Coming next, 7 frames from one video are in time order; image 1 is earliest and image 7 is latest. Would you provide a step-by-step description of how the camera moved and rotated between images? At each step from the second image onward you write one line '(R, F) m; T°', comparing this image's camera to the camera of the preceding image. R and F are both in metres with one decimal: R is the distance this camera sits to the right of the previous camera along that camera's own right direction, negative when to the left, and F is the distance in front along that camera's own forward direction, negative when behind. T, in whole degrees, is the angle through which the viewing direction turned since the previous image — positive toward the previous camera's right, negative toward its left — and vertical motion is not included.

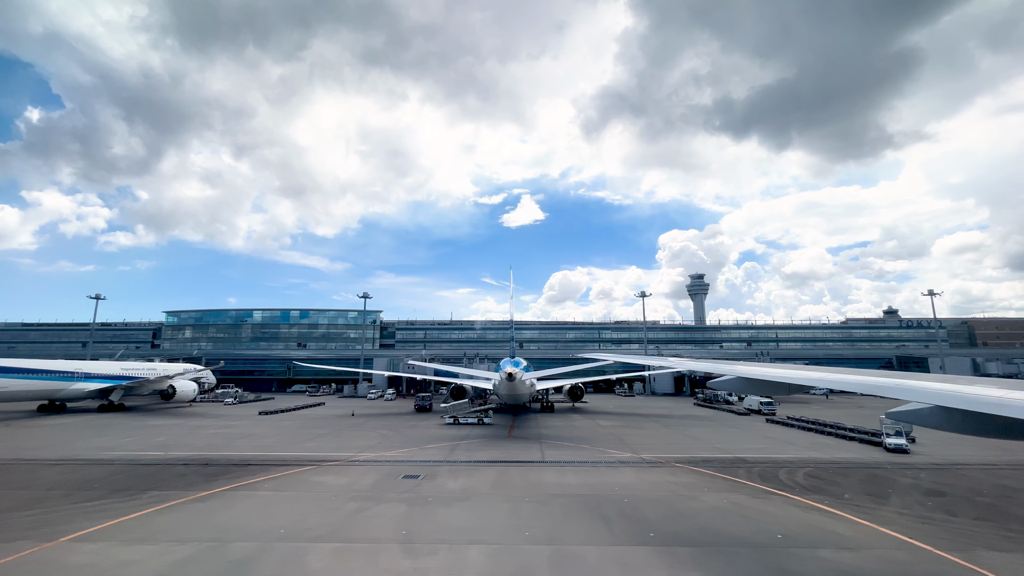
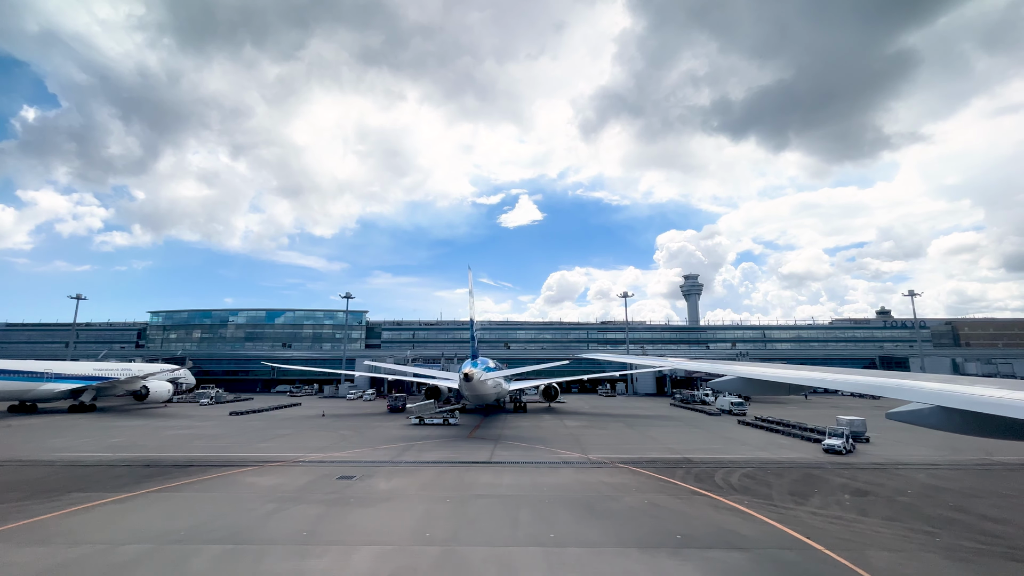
(+2.3, +0.1) m; 0°
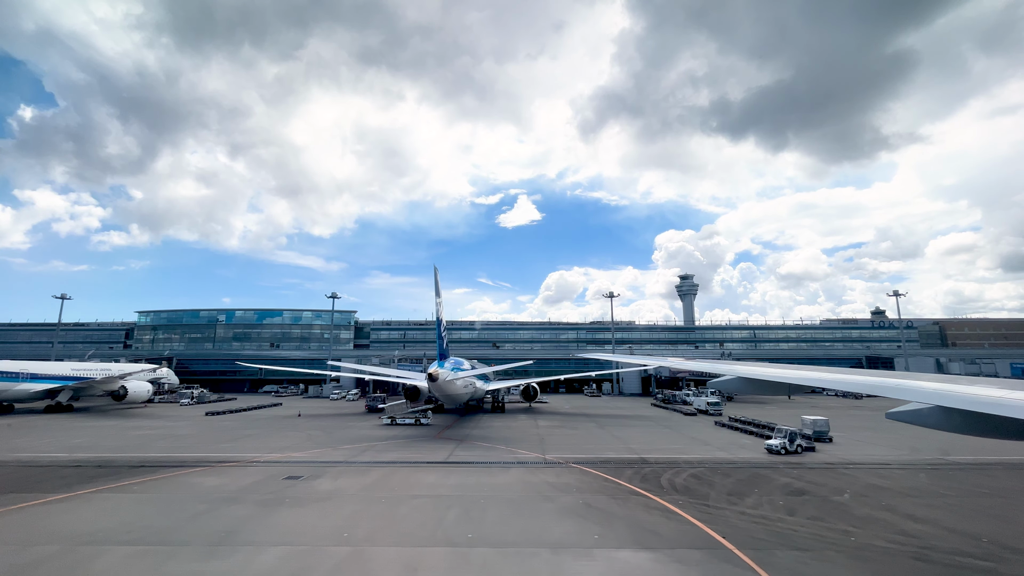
(+1.9, 0.0) m; 0°
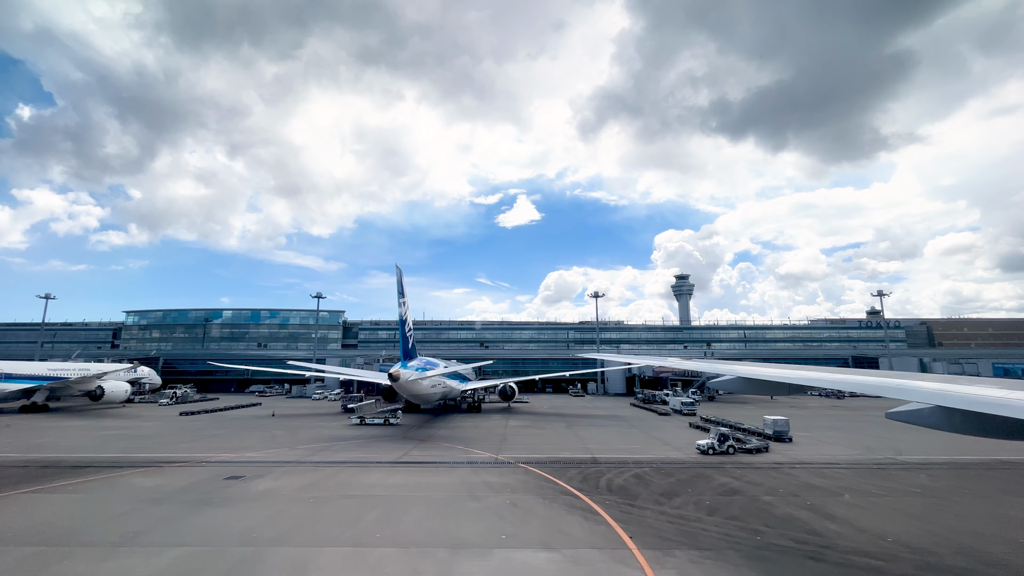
(+2.1, 0.0) m; 0°
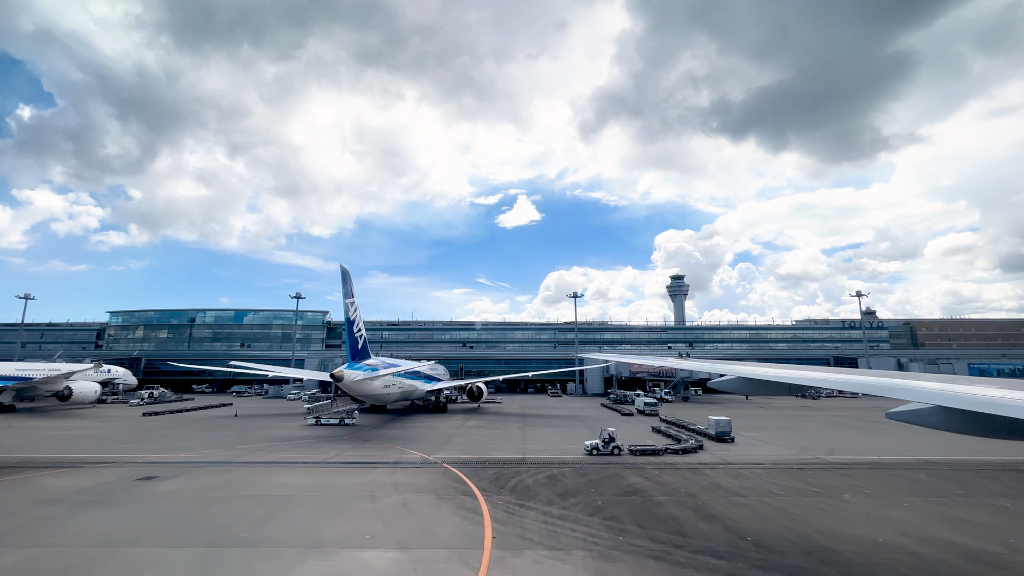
(+3.2, 0.0) m; 0°
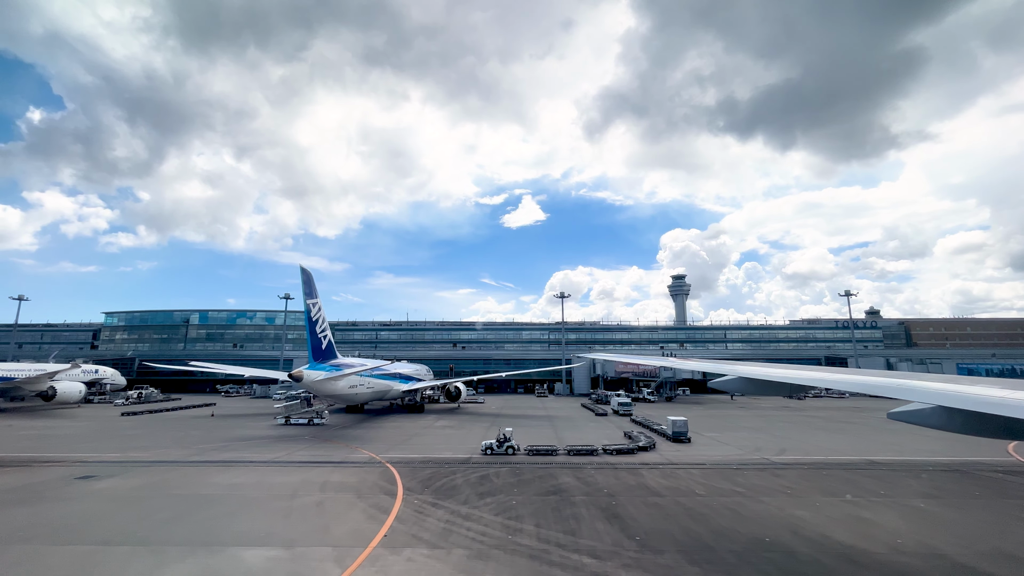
(+2.6, 0.0) m; -1°
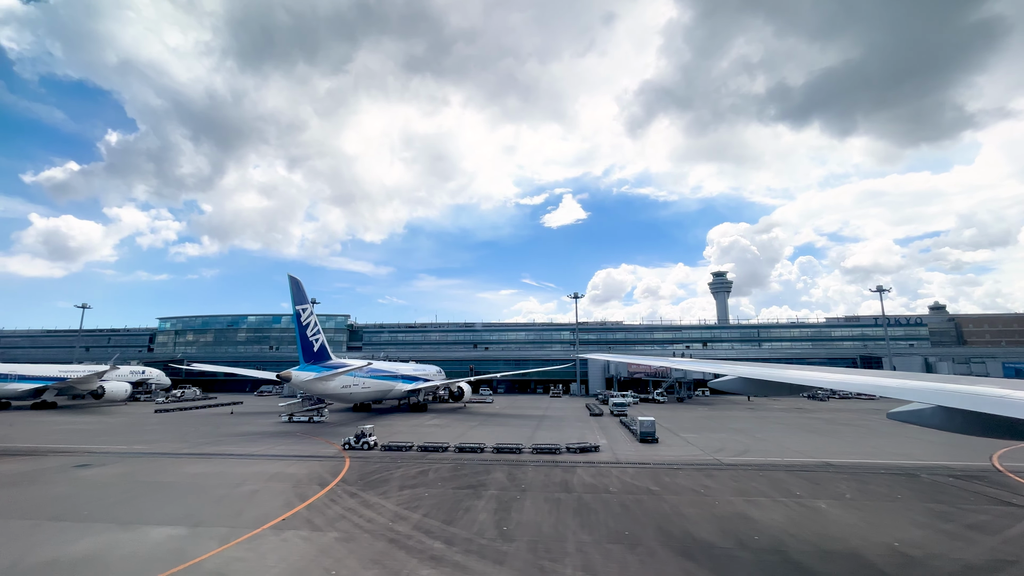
(+4.0, -0.5) m; -5°
